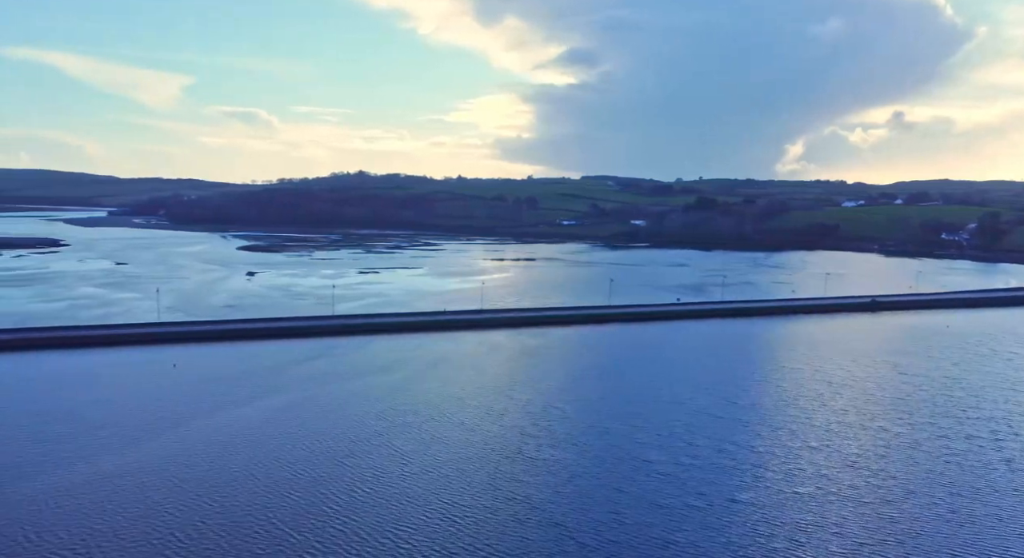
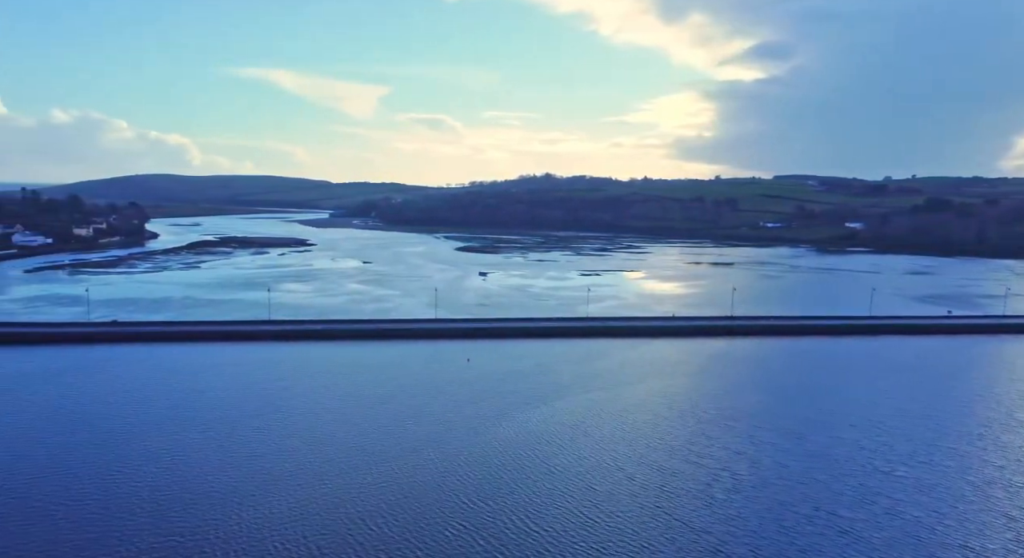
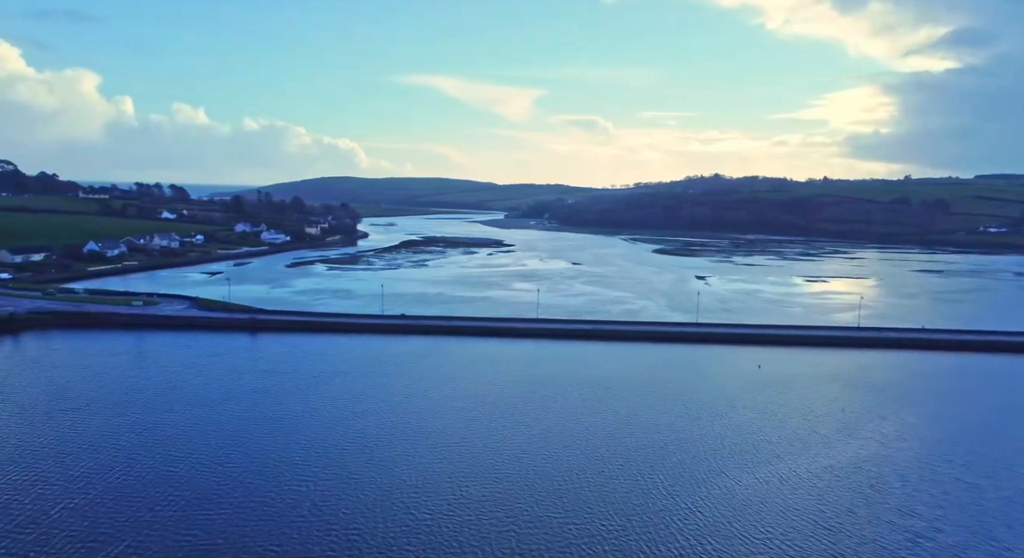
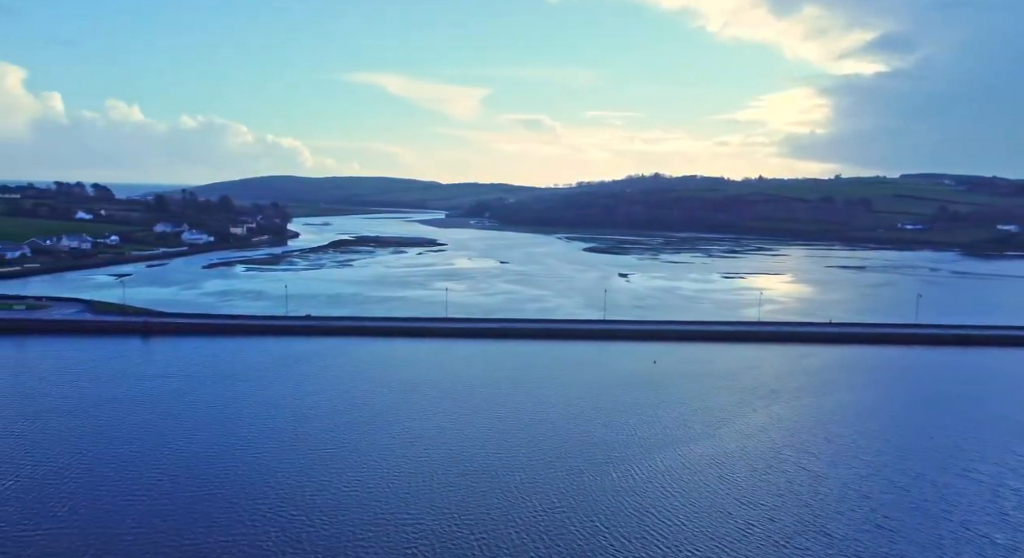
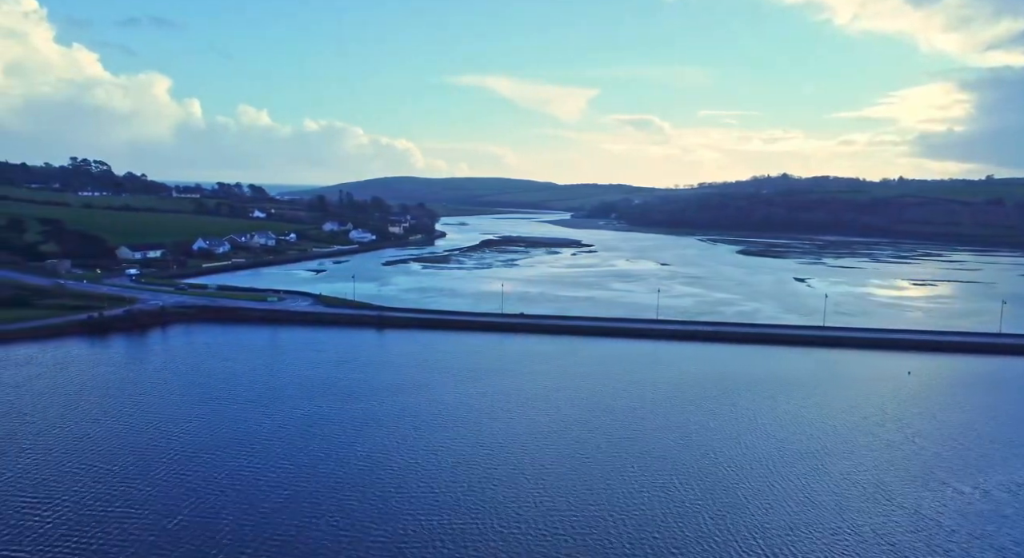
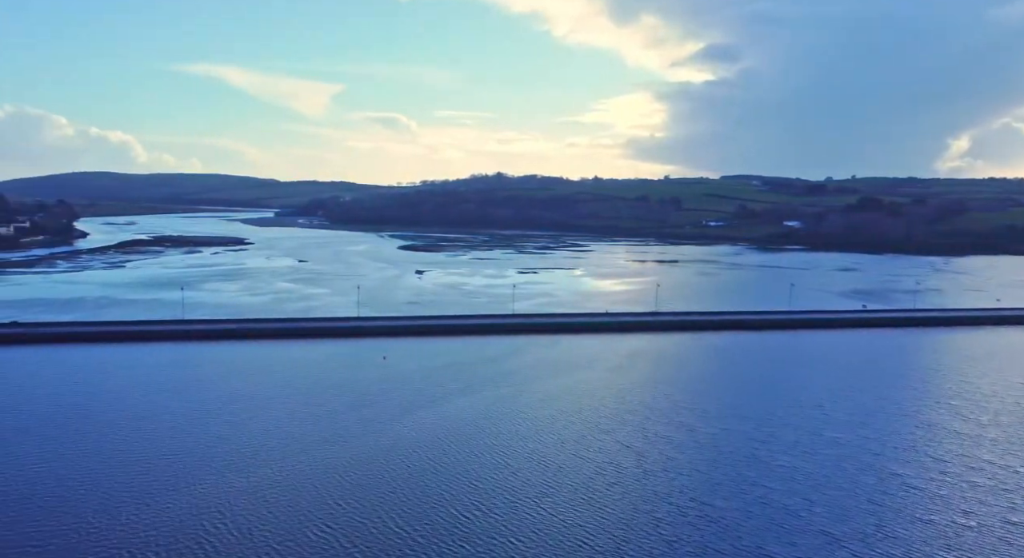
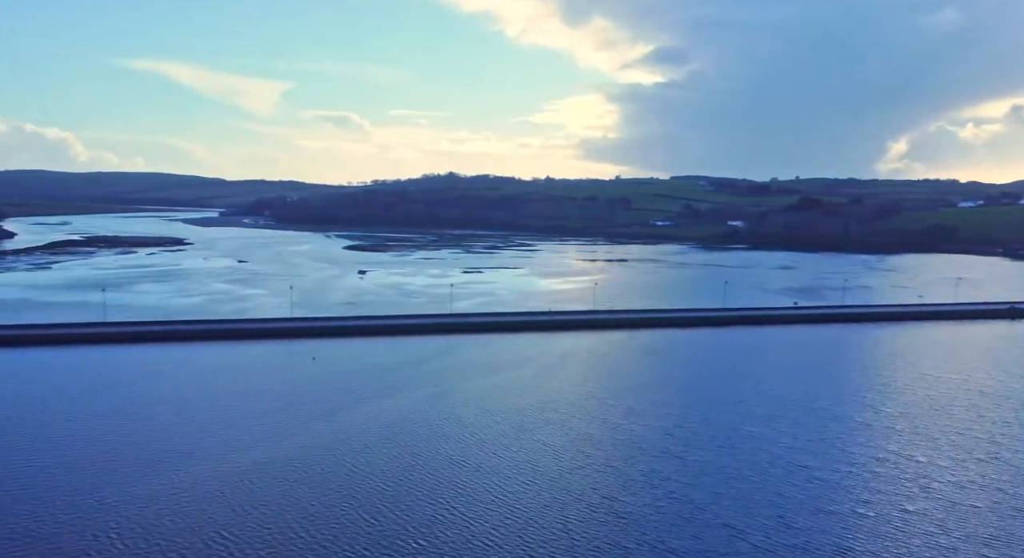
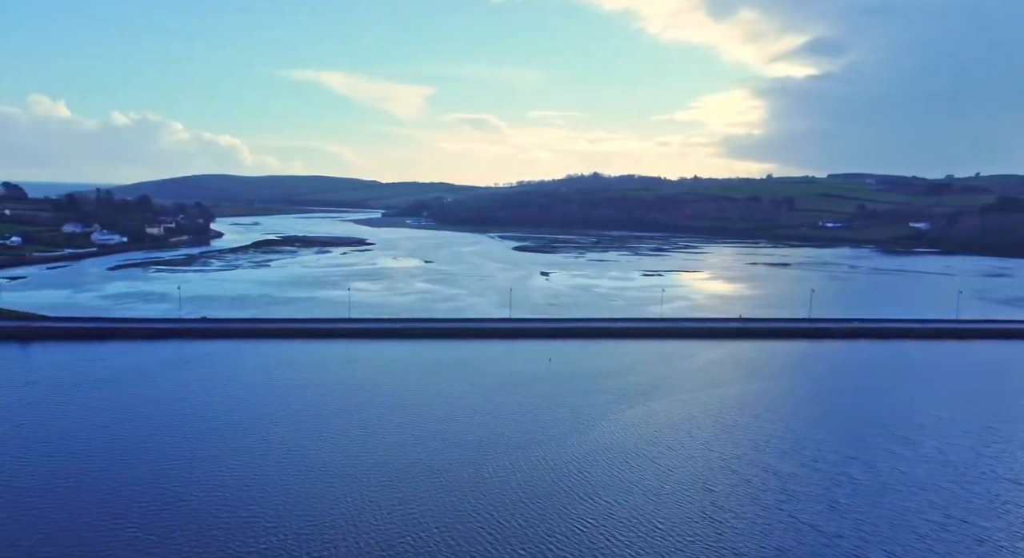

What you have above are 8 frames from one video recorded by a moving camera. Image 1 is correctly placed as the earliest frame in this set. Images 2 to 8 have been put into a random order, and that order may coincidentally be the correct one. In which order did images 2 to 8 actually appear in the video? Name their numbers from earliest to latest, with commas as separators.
7, 6, 2, 8, 4, 3, 5
